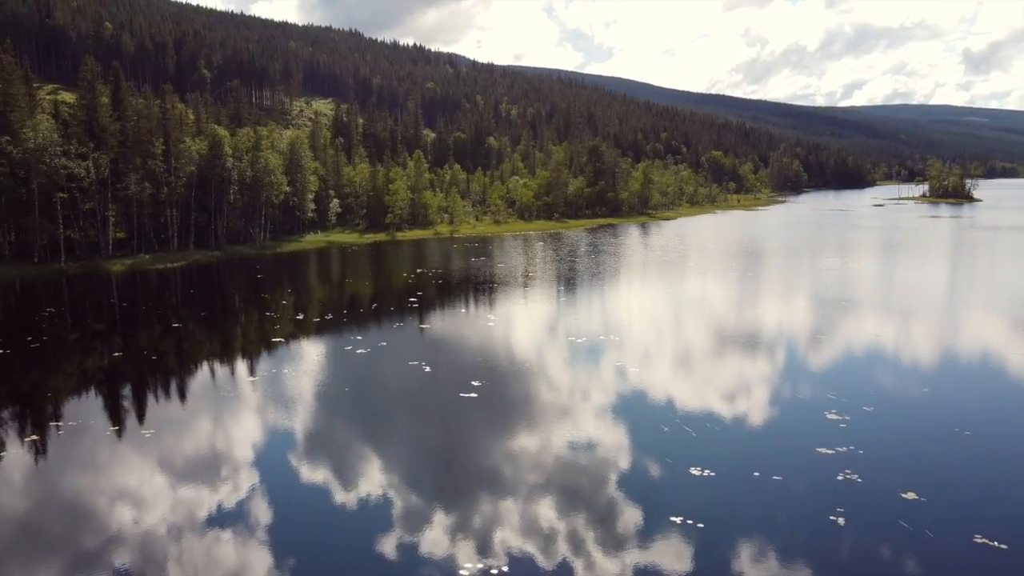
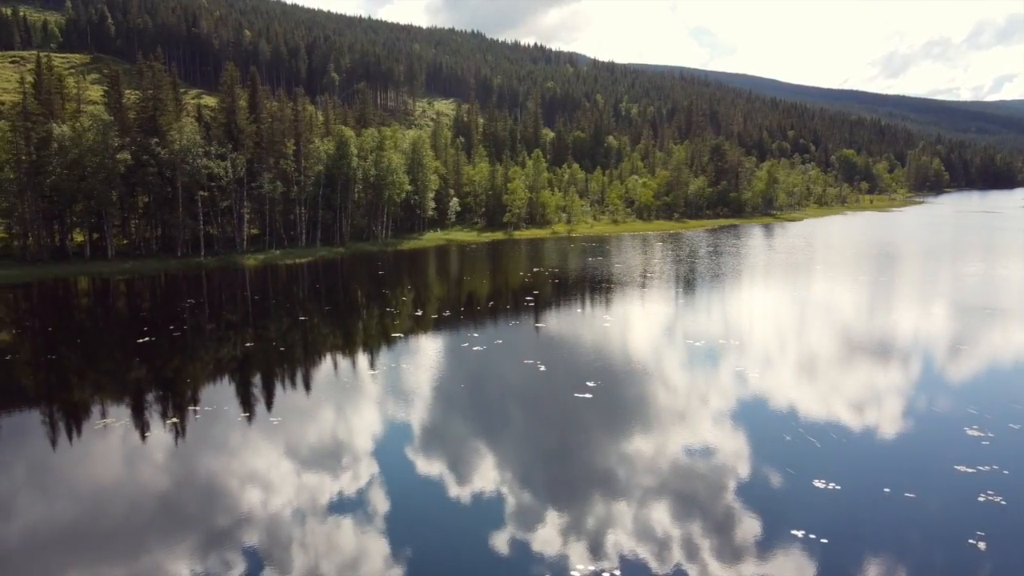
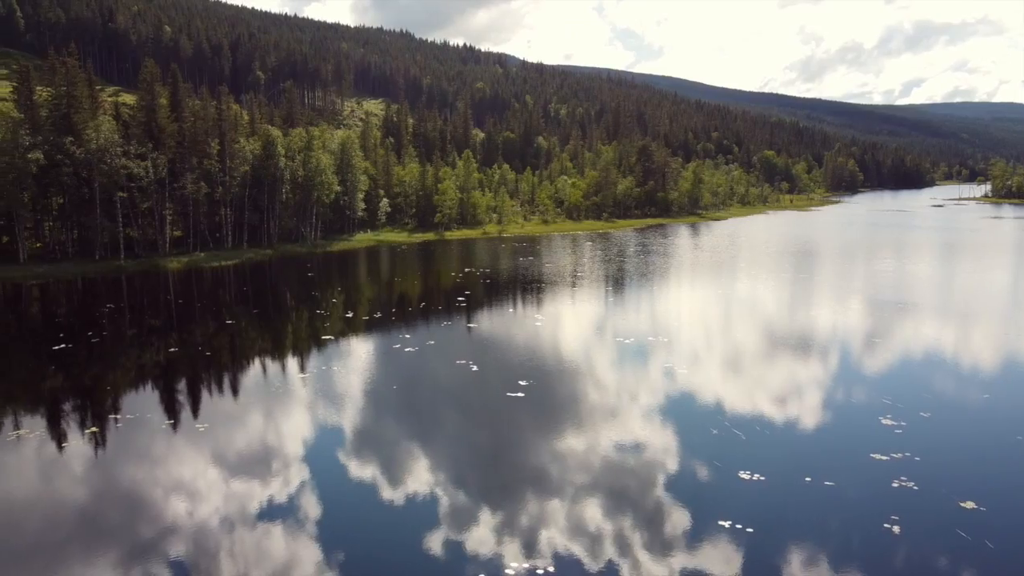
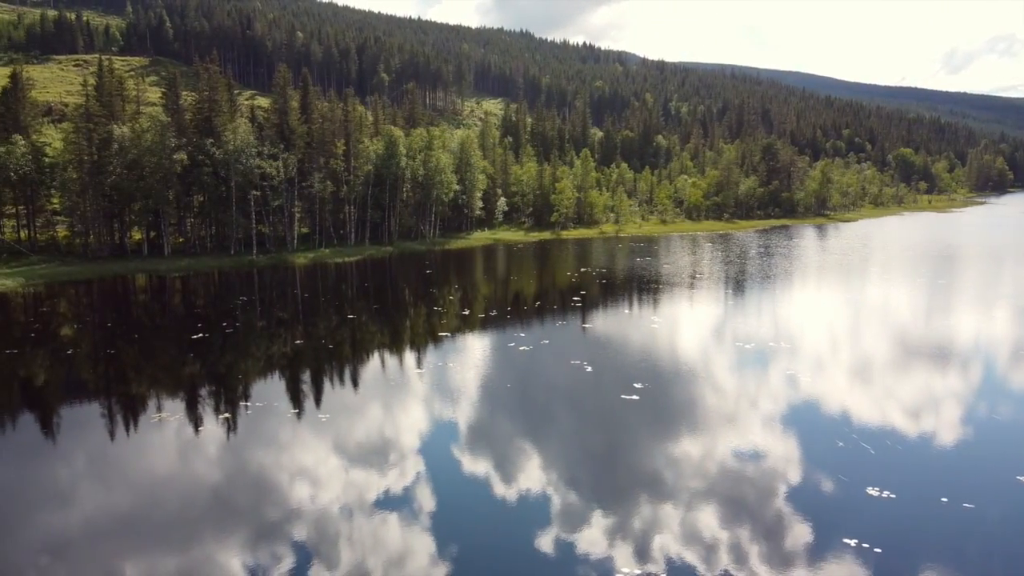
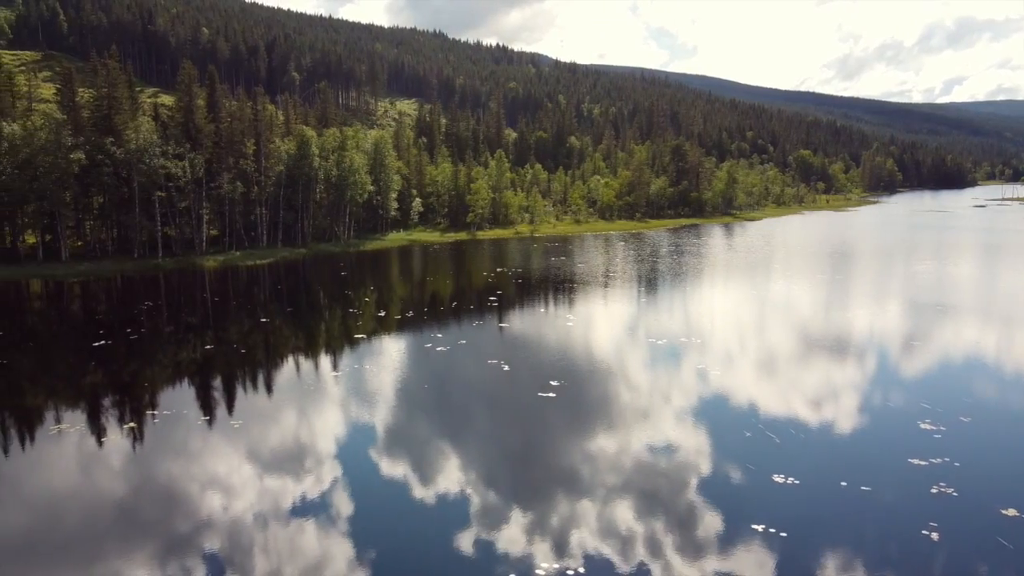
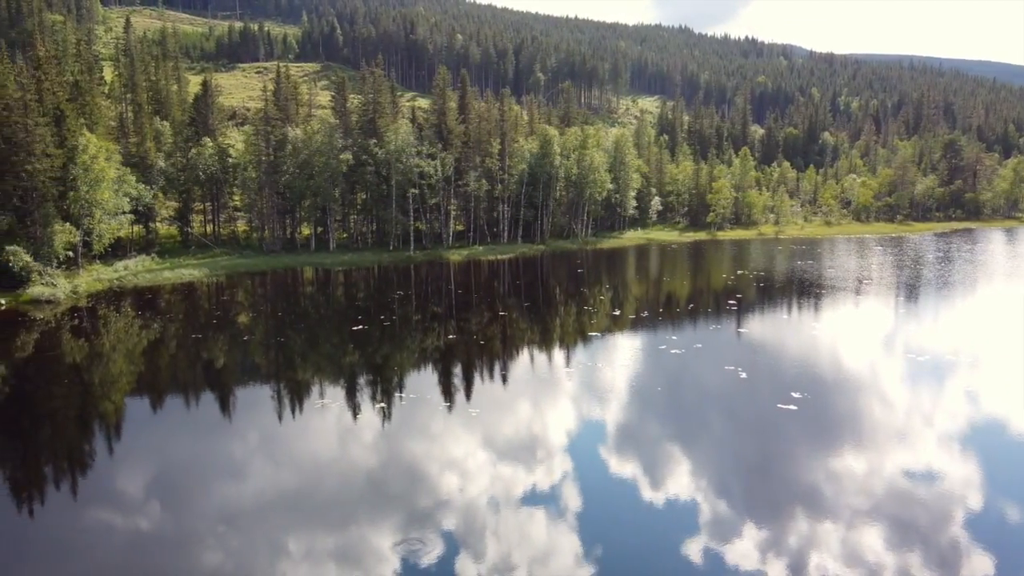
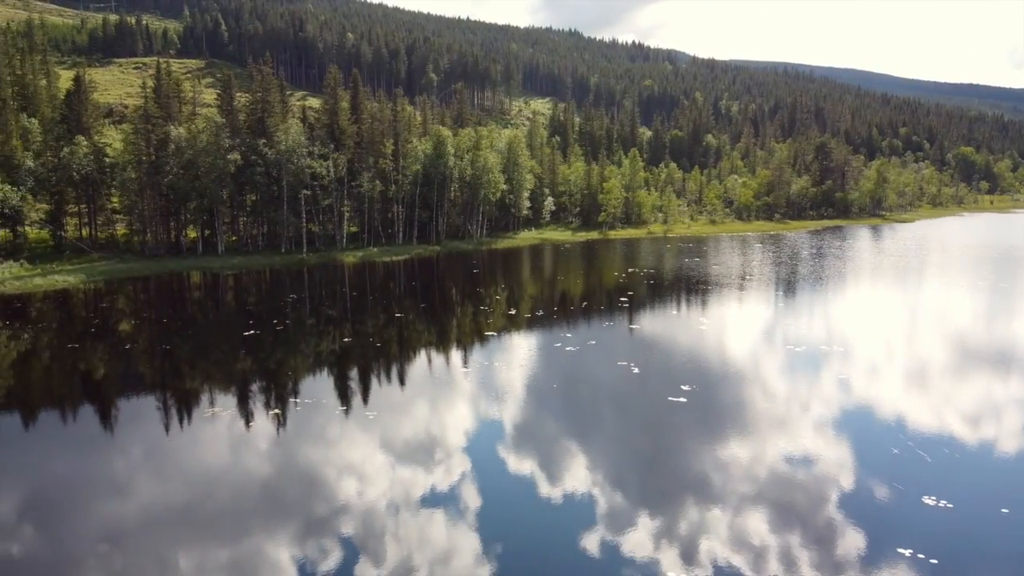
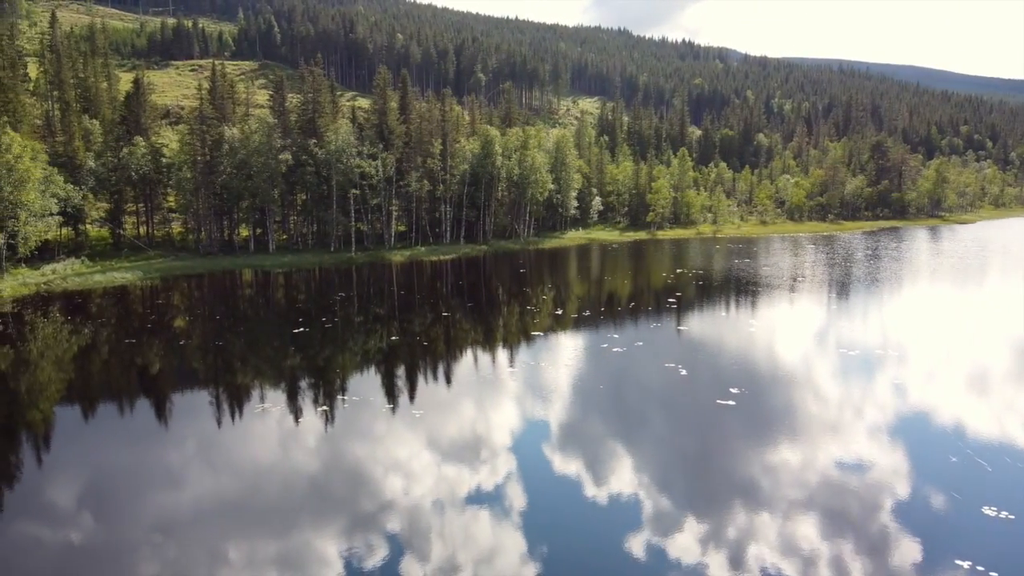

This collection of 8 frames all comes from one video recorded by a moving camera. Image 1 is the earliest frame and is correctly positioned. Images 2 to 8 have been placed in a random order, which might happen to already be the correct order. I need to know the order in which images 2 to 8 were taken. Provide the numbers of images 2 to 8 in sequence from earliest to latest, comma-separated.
3, 5, 2, 4, 7, 8, 6
